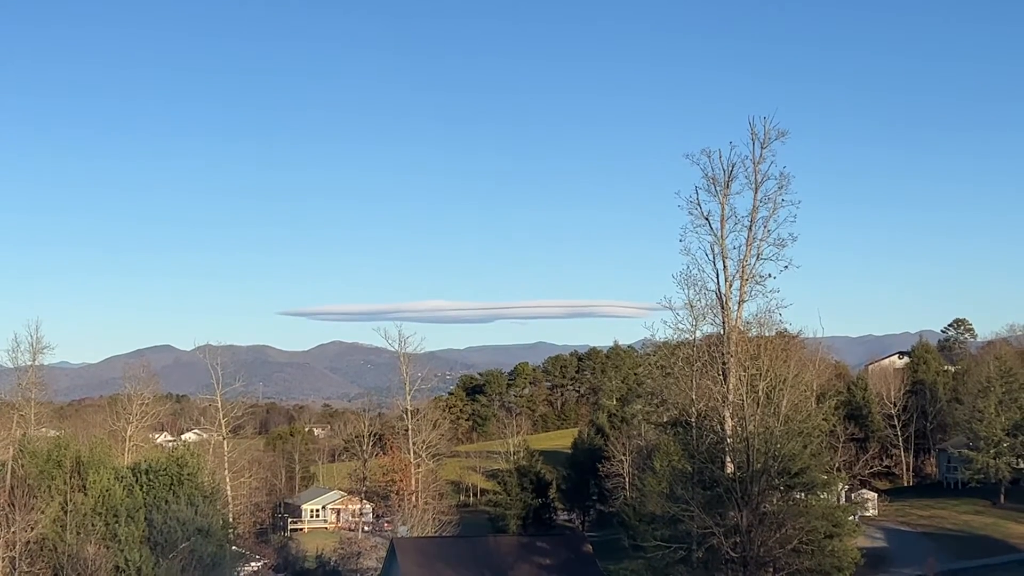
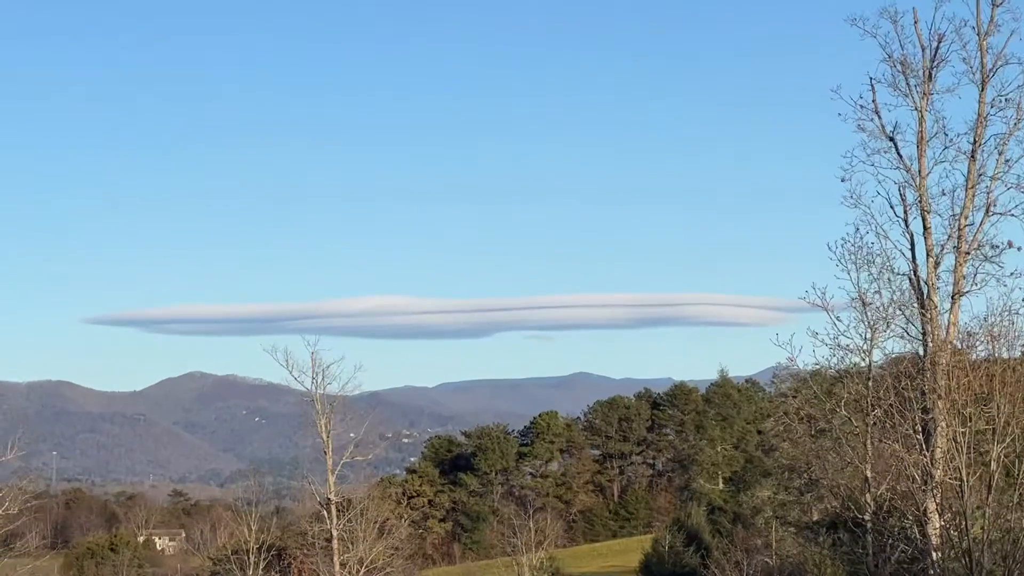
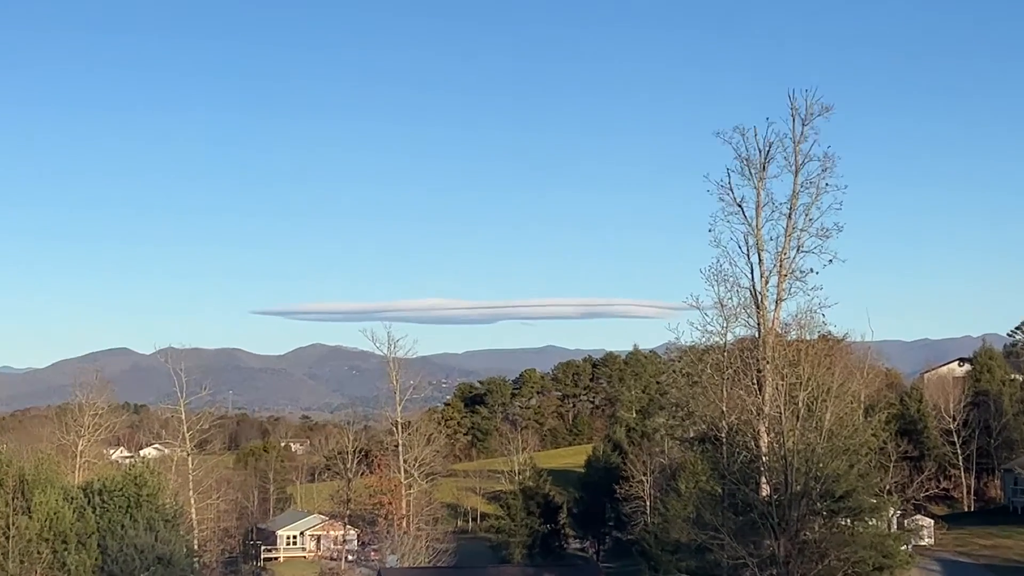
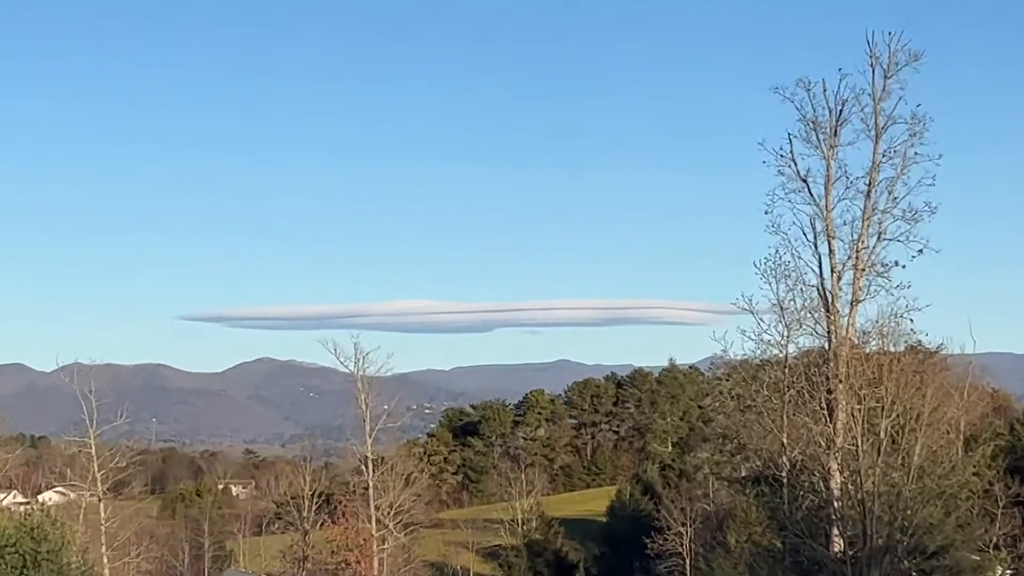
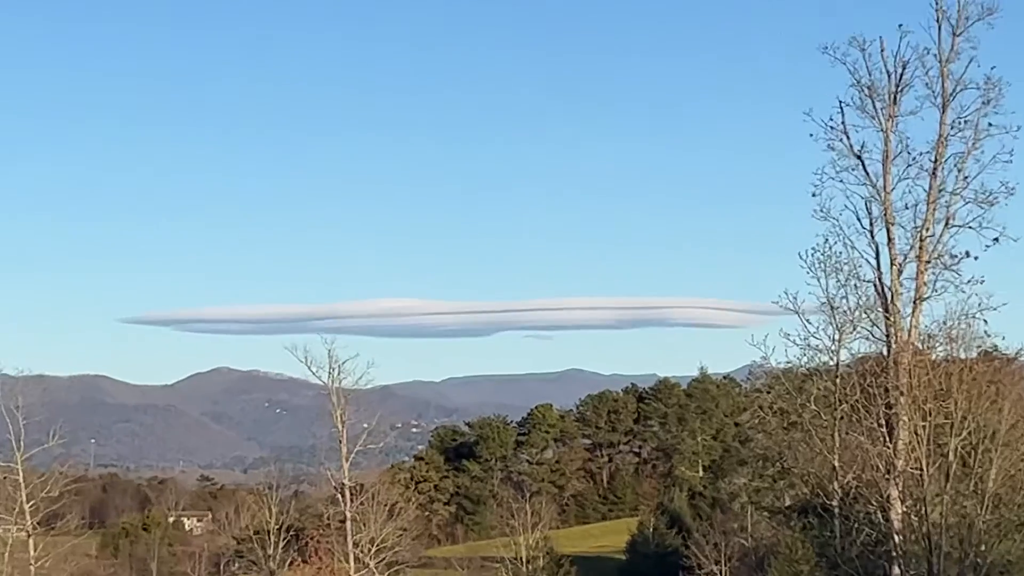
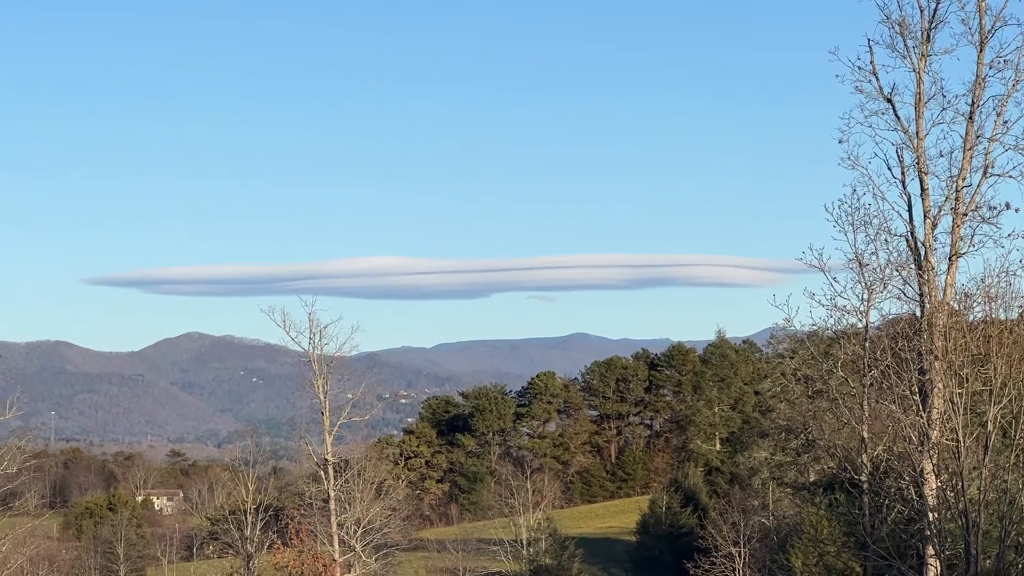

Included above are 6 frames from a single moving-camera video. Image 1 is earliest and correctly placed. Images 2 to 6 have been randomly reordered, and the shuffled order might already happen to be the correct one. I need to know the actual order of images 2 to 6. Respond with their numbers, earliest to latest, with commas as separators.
3, 4, 5, 2, 6
